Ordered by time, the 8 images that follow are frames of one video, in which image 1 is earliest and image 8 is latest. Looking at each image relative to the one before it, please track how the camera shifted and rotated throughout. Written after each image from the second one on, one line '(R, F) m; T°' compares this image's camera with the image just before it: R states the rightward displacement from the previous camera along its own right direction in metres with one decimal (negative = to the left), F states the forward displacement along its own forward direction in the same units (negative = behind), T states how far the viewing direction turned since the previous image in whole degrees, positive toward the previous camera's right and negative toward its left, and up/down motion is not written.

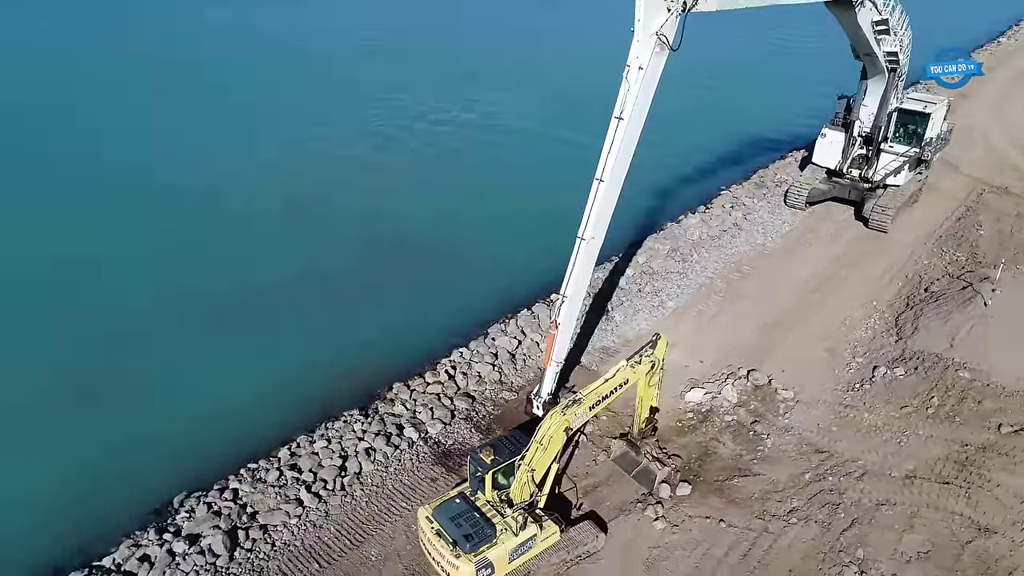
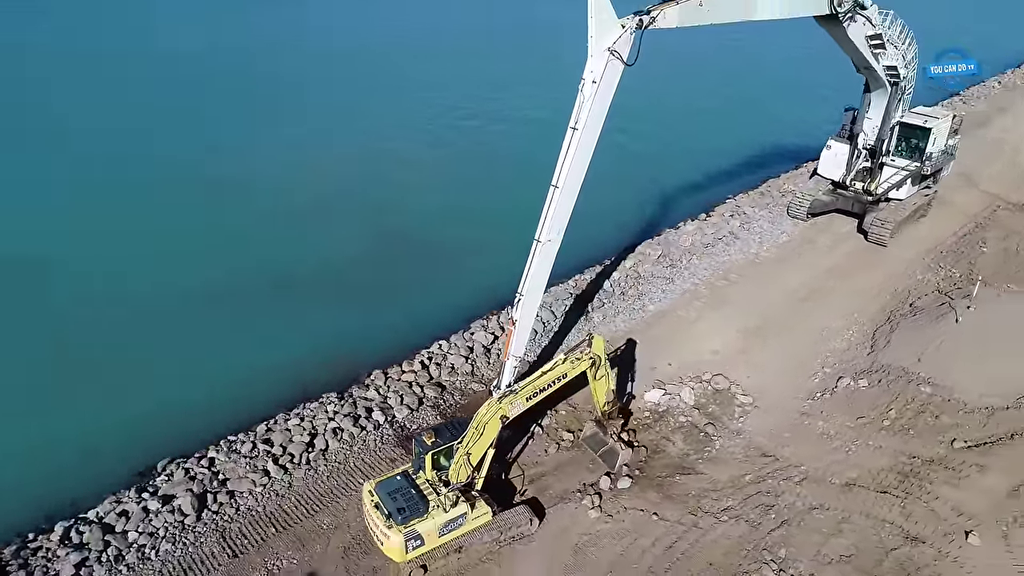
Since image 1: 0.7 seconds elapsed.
(+1.5, -0.6) m; -4°
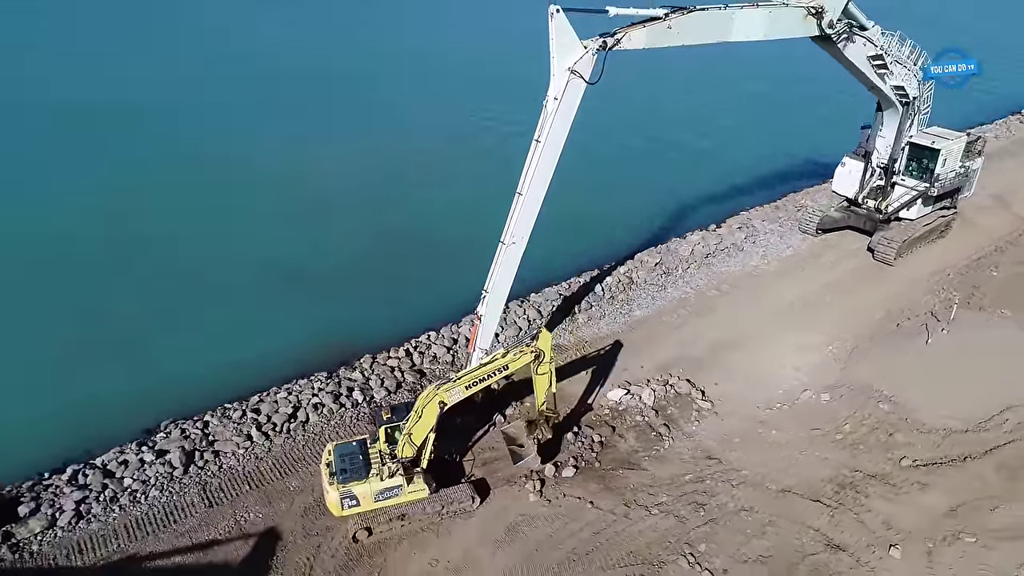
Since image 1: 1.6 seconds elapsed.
(+1.8, -0.8) m; -6°
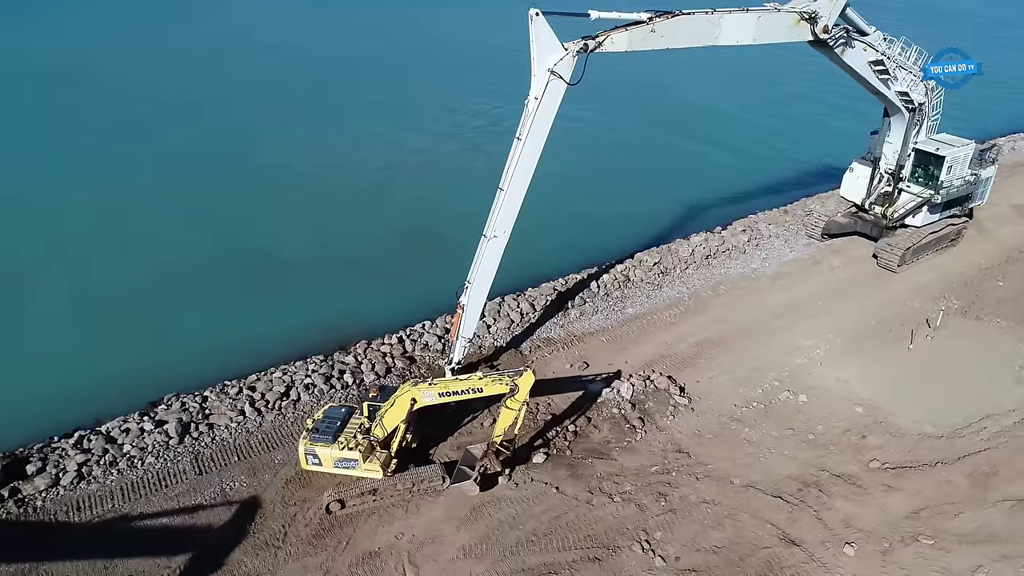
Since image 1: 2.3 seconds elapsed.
(+1.1, -0.4) m; -3°
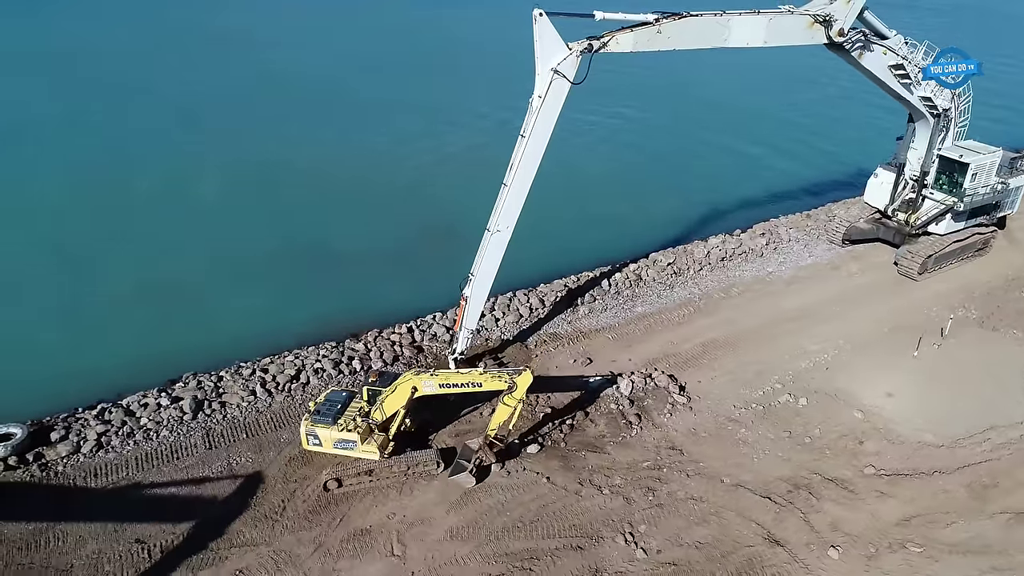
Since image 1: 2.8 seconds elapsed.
(+0.7, -0.3) m; -3°
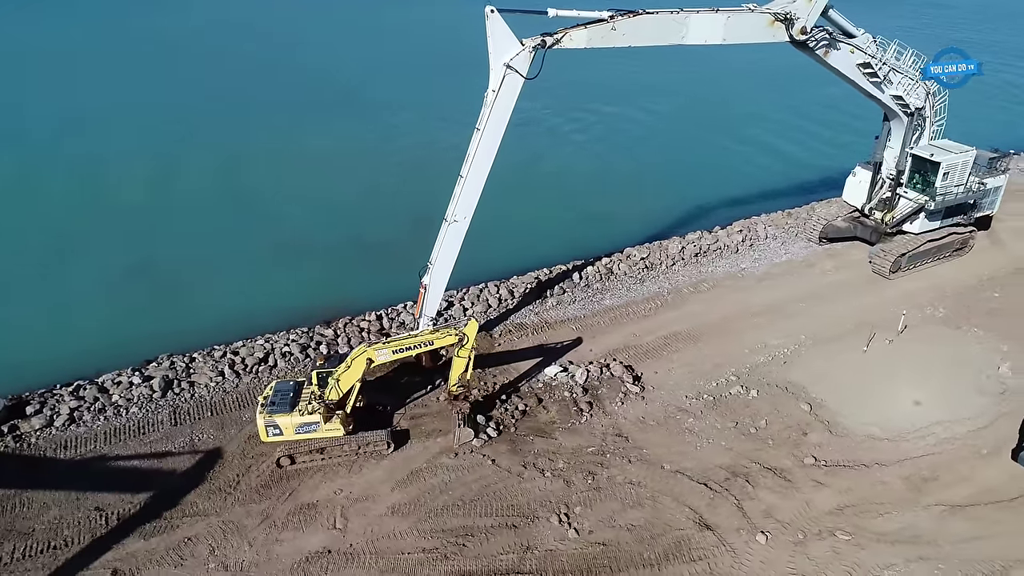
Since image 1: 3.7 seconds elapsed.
(+1.3, -0.4) m; -2°
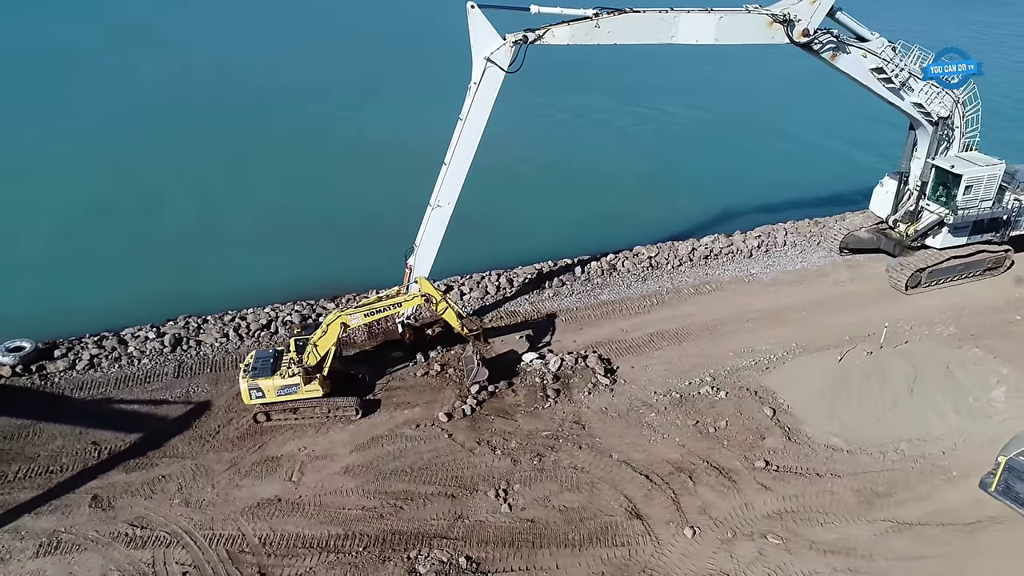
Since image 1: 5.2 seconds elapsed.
(+2.2, -0.4) m; -7°
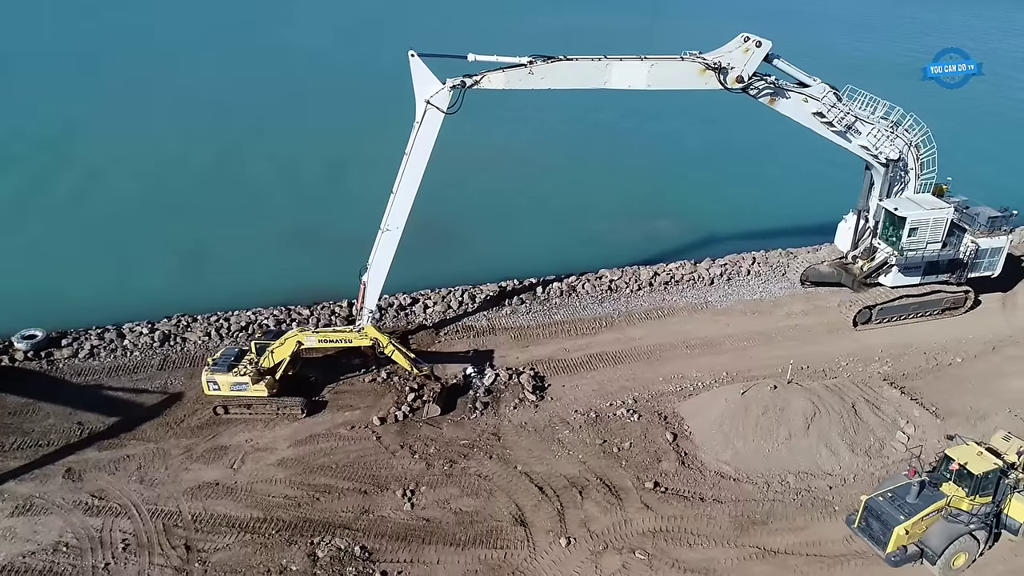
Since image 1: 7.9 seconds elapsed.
(+2.8, -1.1) m; -6°
